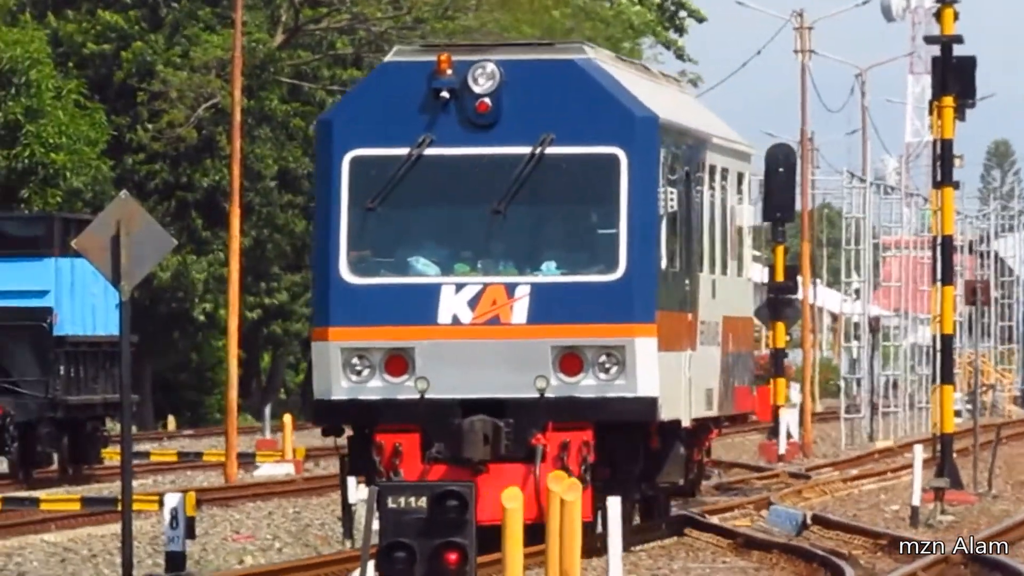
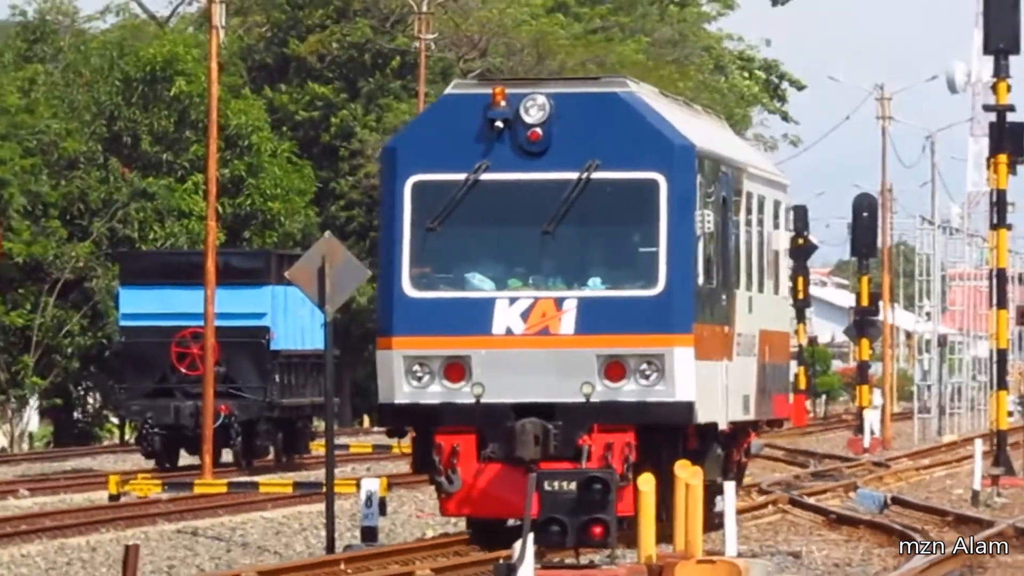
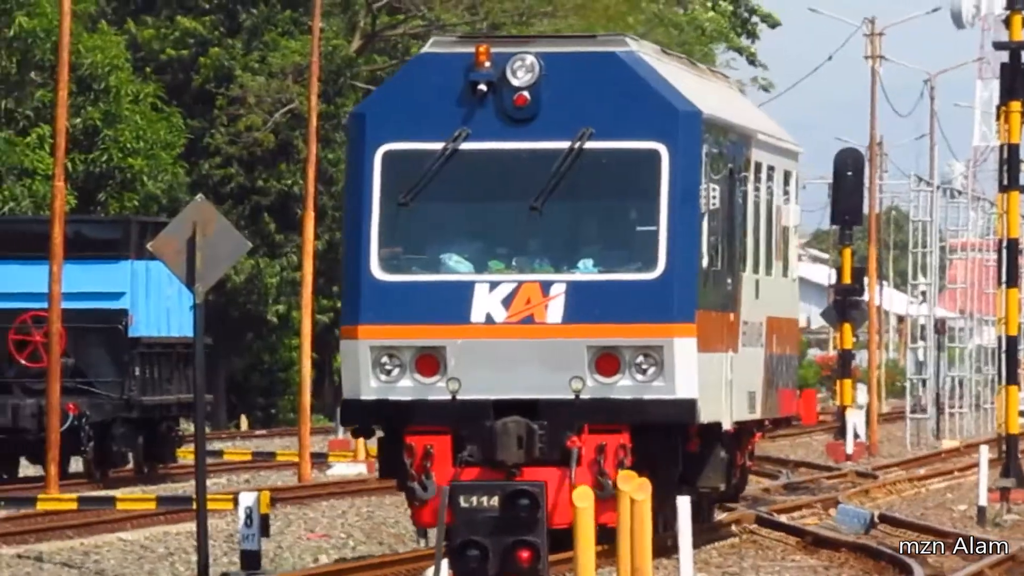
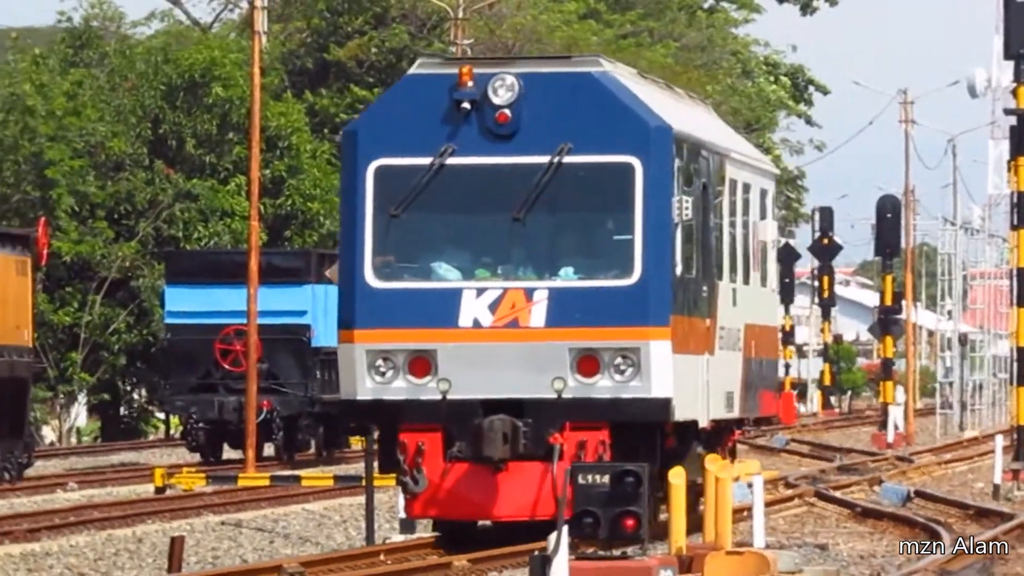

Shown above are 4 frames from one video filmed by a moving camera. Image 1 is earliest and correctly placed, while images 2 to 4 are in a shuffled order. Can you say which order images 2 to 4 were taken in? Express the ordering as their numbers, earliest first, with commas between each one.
3, 2, 4
